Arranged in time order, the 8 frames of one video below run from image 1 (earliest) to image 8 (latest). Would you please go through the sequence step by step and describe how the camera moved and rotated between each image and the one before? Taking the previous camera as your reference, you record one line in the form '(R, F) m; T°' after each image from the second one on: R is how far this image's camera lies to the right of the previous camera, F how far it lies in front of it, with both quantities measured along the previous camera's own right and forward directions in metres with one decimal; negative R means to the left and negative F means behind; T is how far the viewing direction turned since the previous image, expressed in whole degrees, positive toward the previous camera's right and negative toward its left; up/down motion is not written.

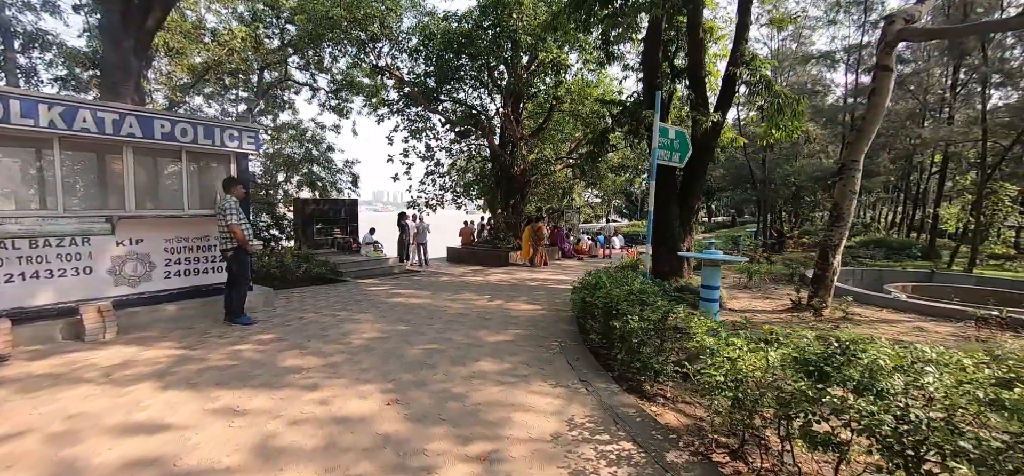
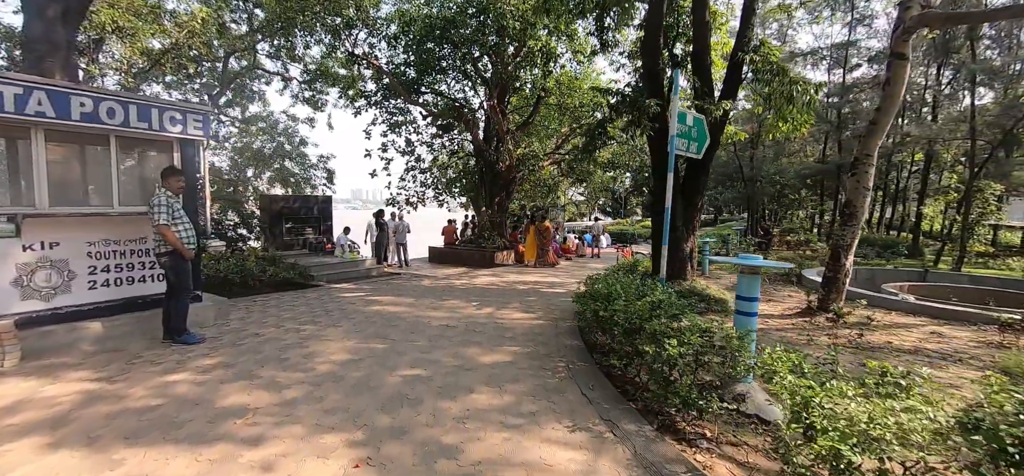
(-0.1, +0.7) m; +3°
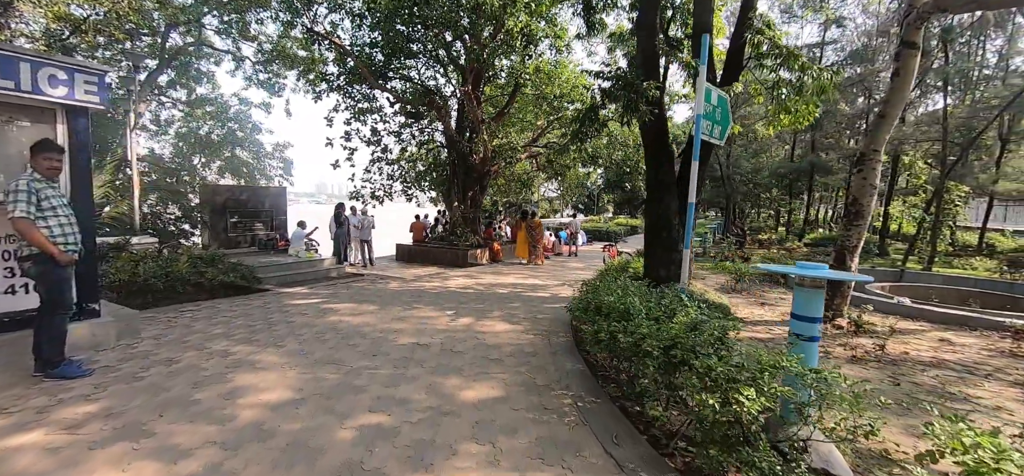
(-0.2, +0.8) m; +4°
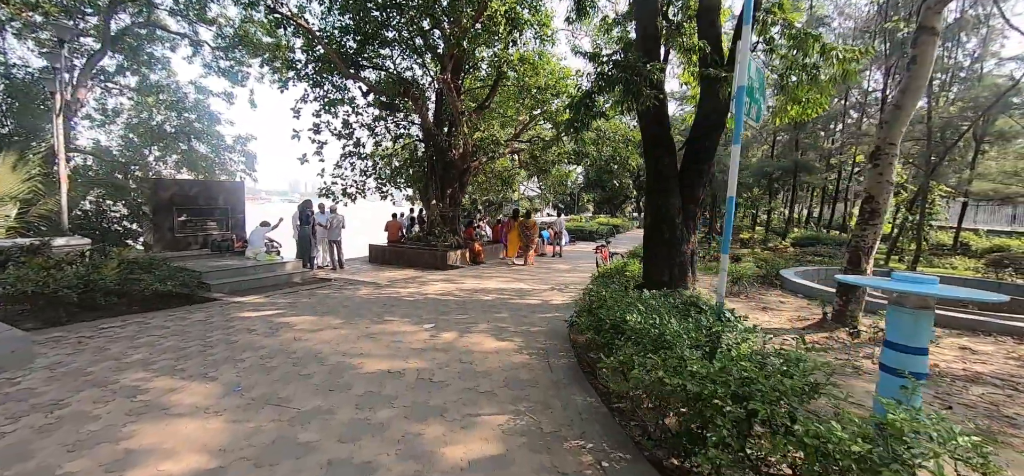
(-0.1, +0.7) m; +3°
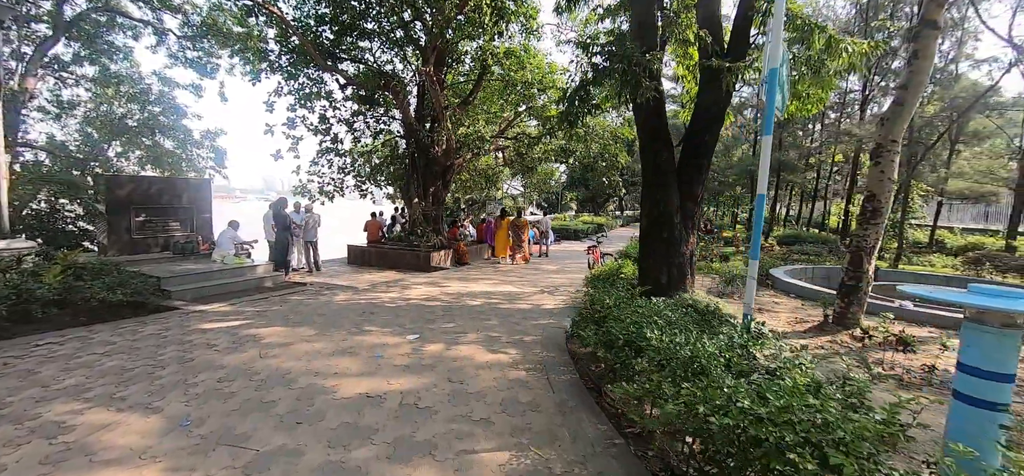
(-0.1, +0.4) m; +2°
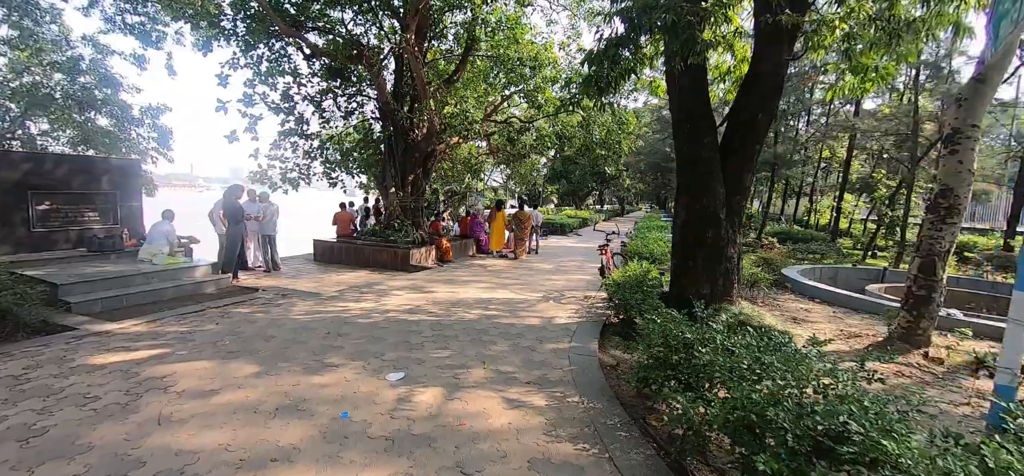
(-0.4, +1.2) m; +3°
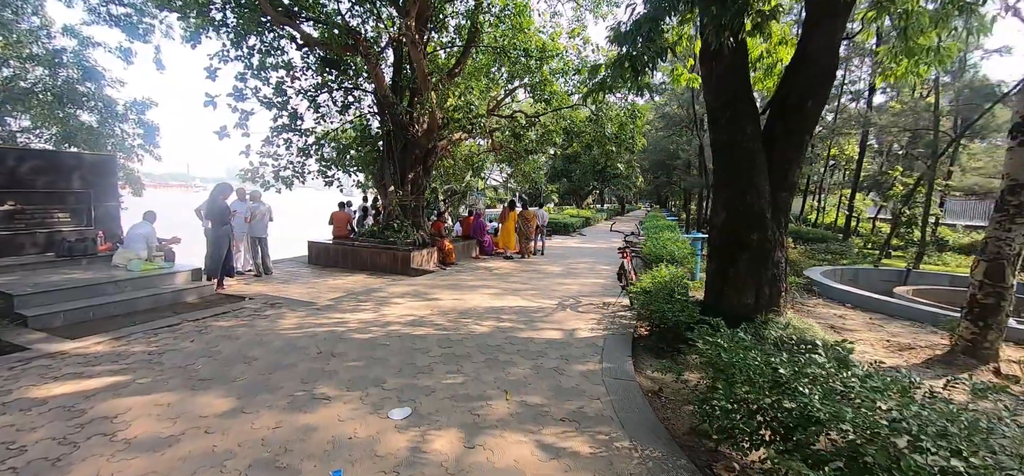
(-0.2, +0.5) m; 0°
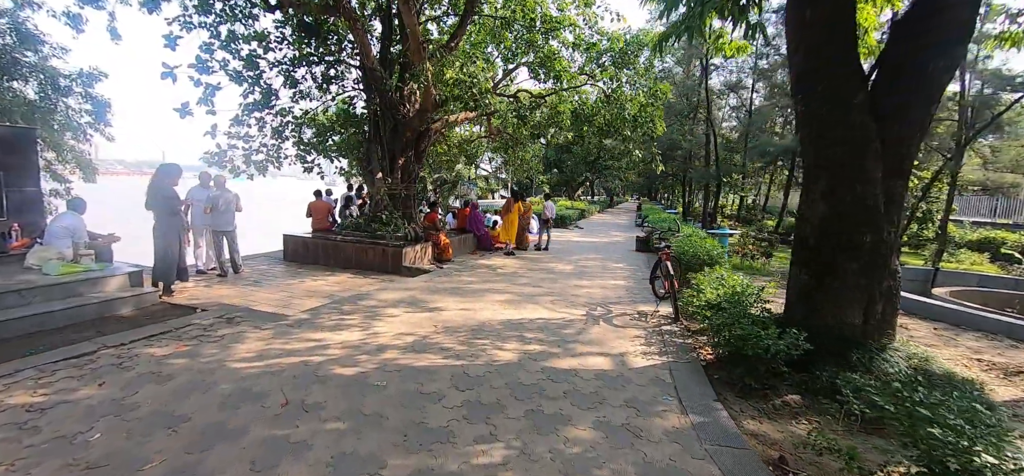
(-0.4, +1.0) m; +2°
